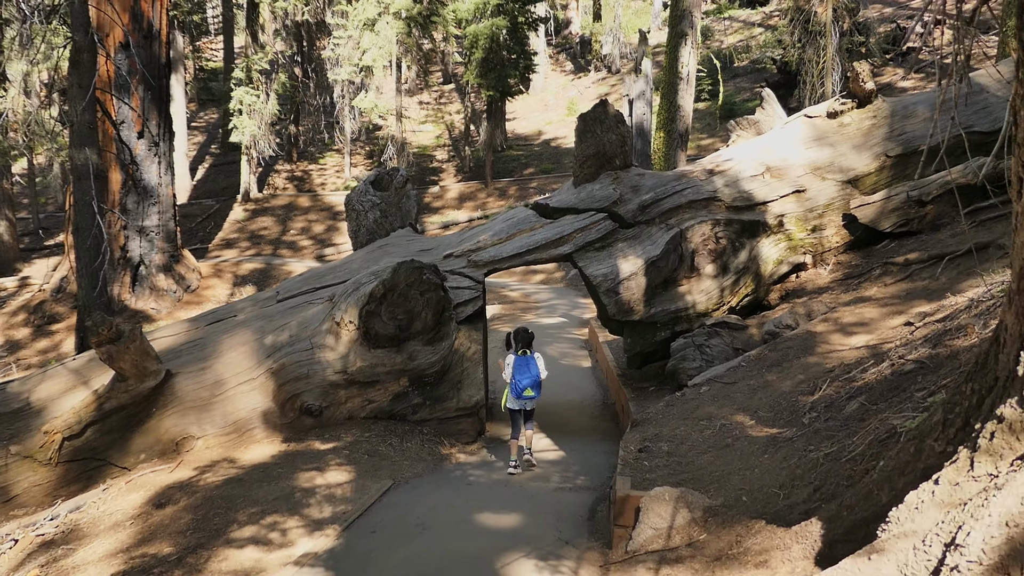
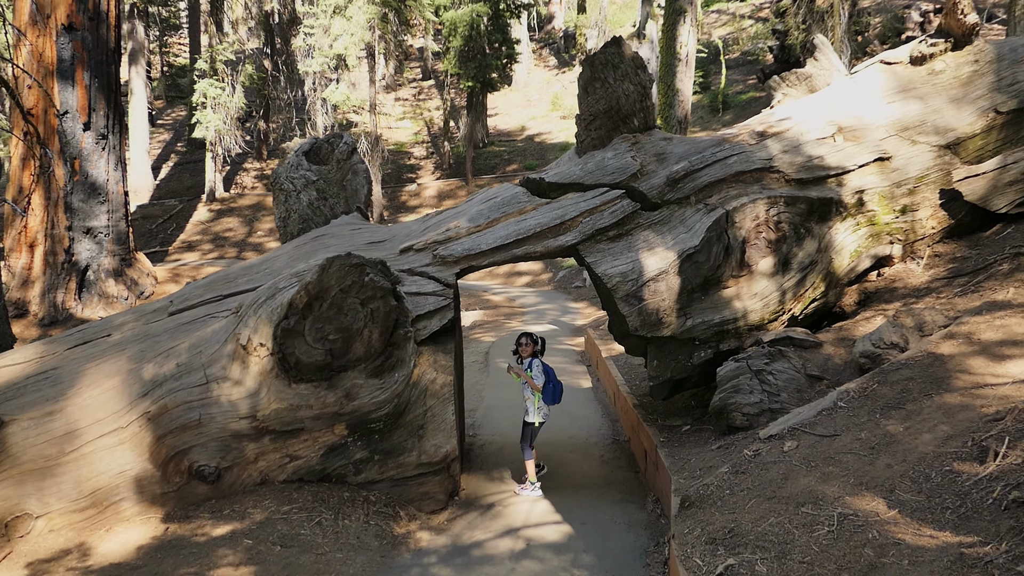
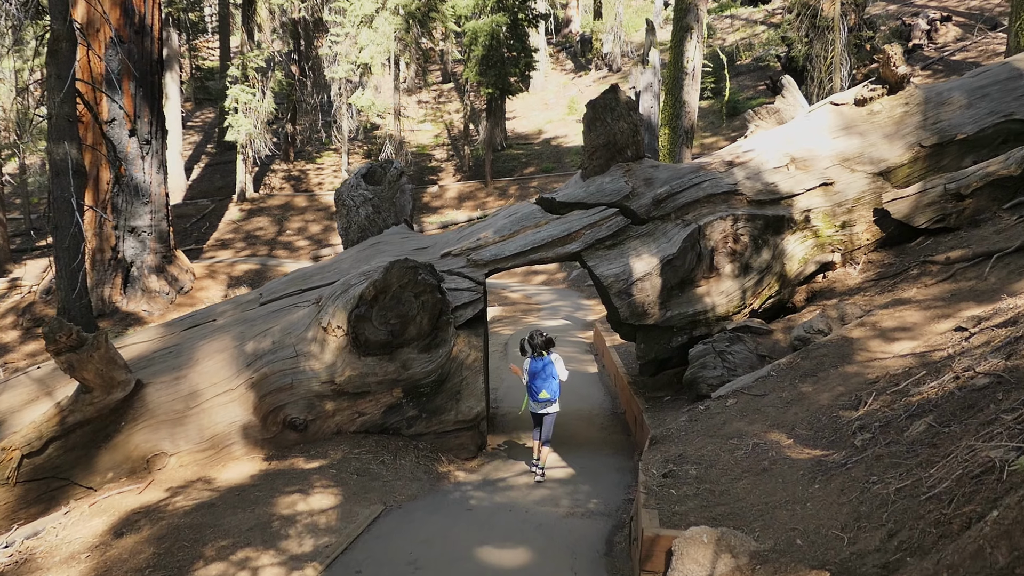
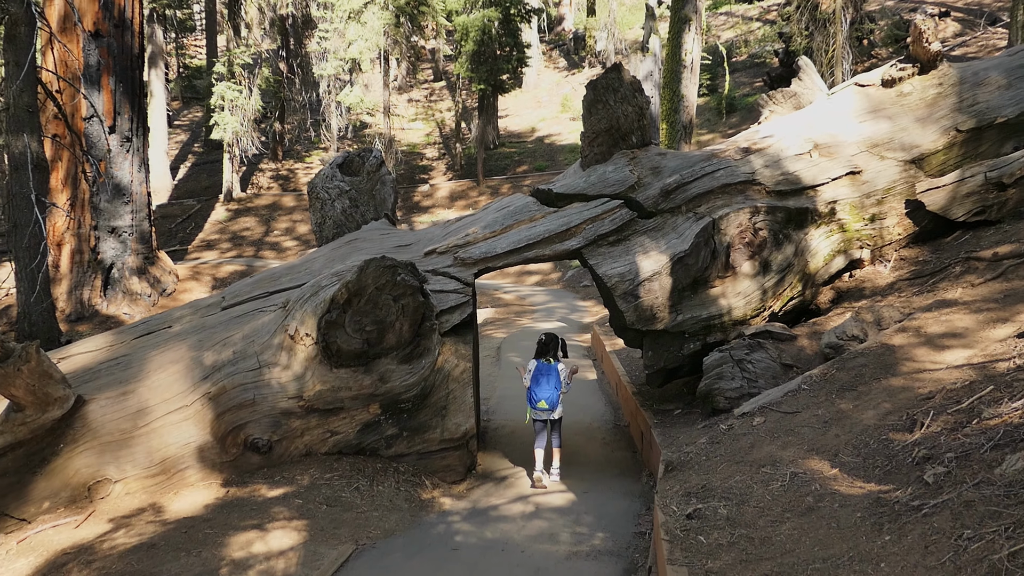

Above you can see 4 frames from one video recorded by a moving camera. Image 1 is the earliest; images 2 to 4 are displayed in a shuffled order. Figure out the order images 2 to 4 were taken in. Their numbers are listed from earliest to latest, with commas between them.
3, 4, 2
